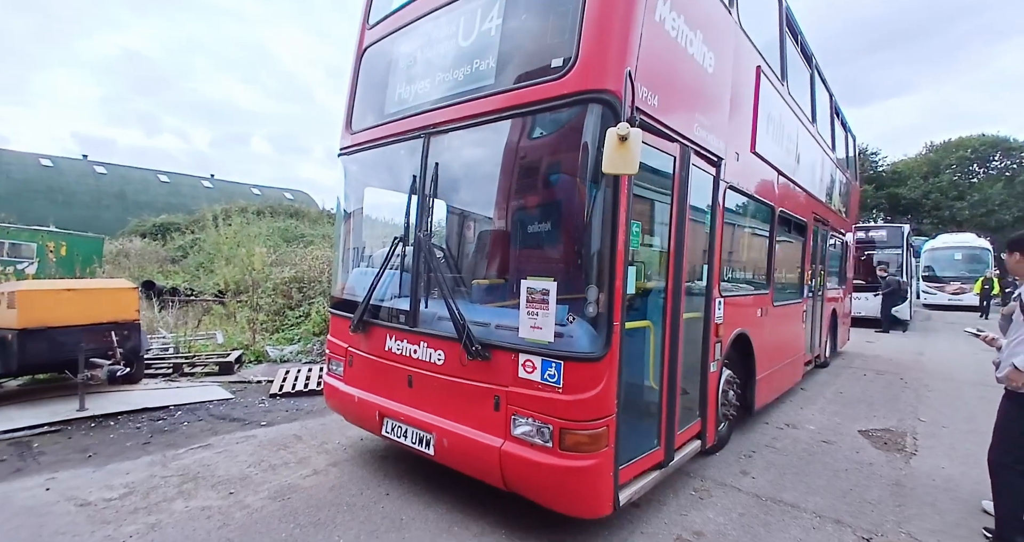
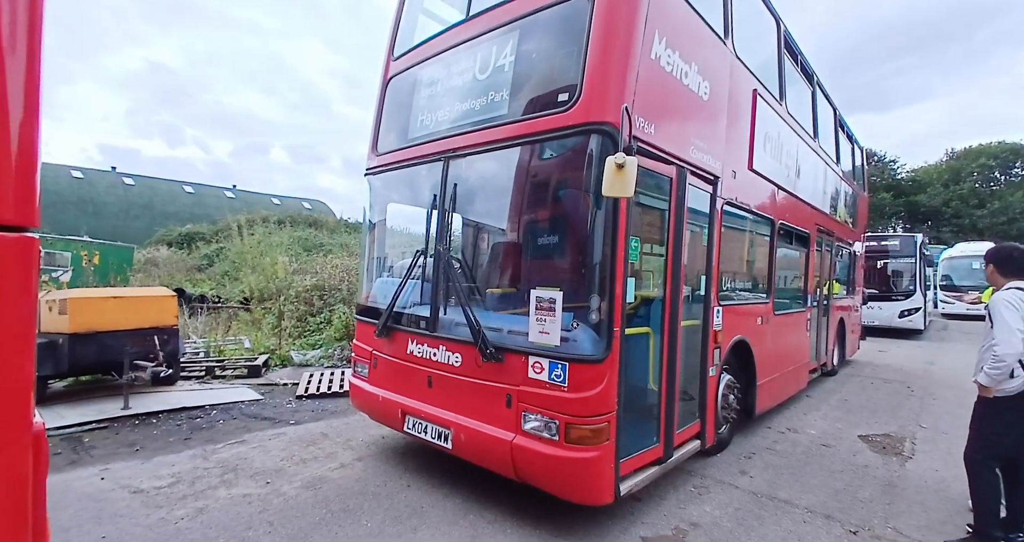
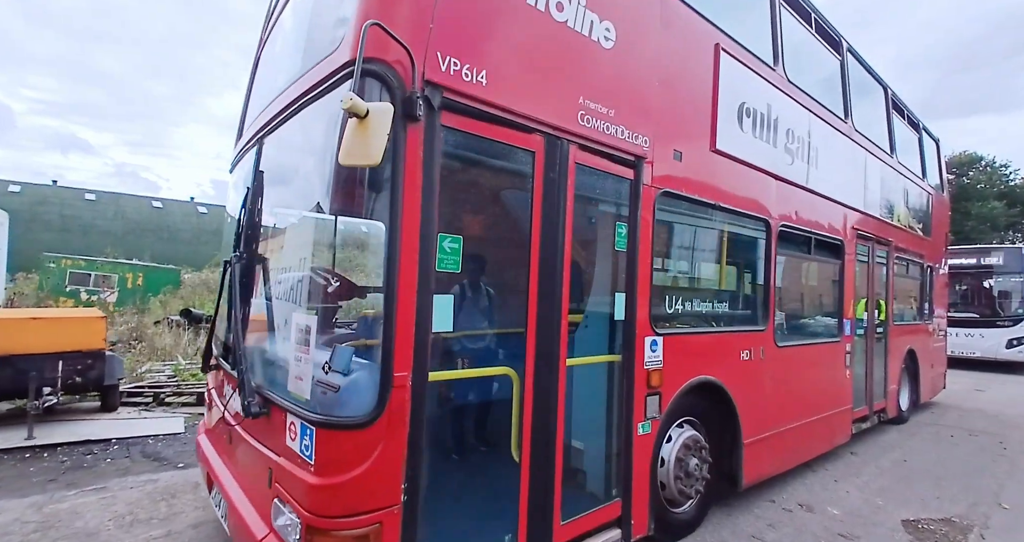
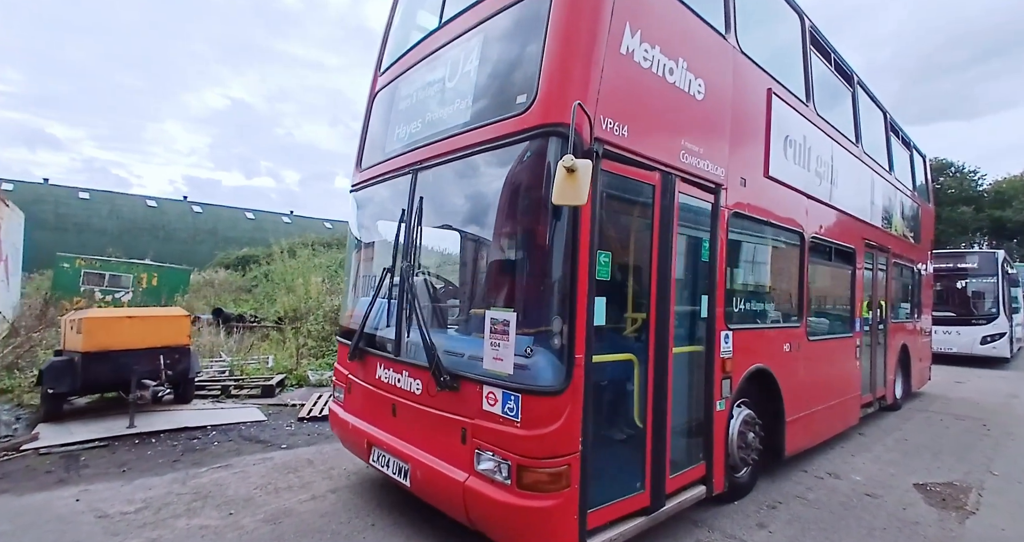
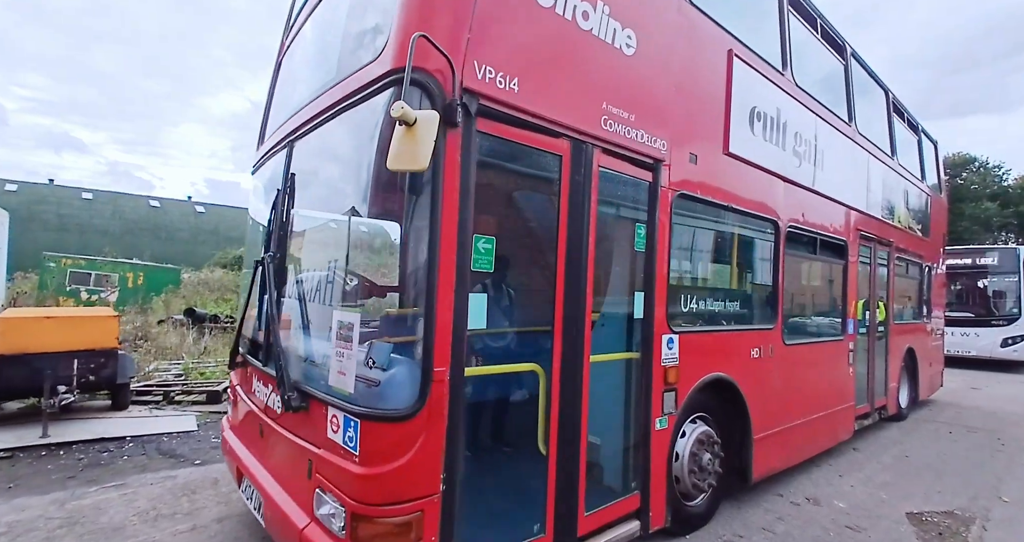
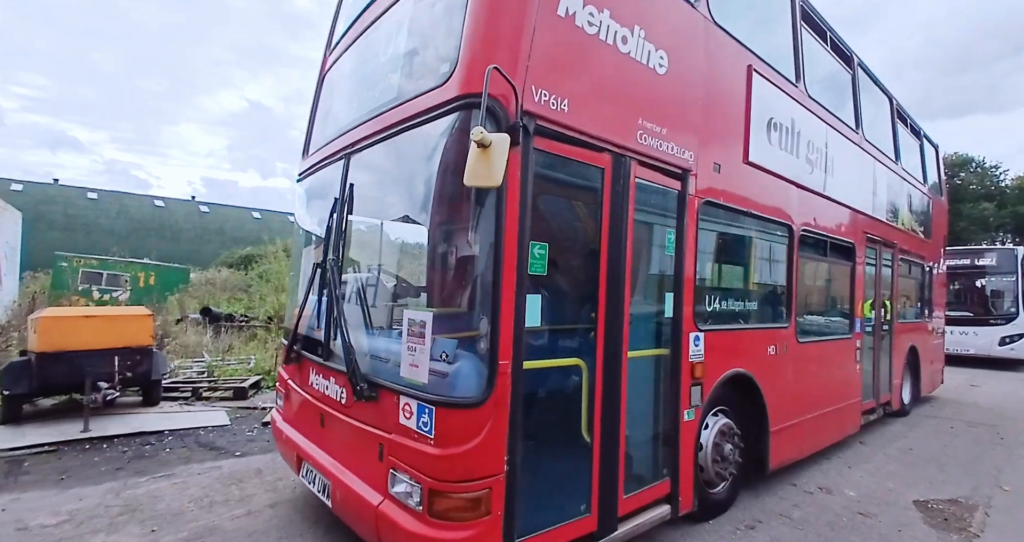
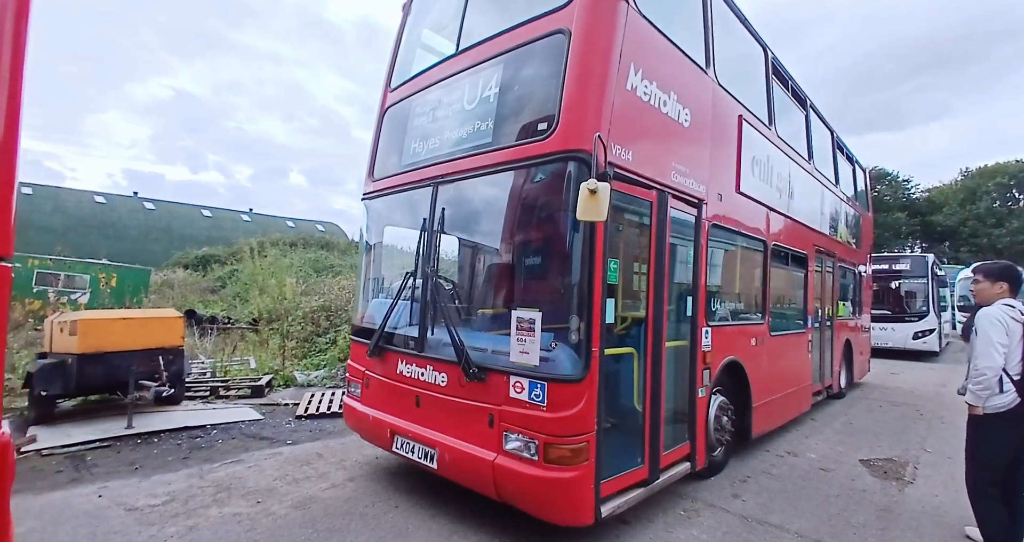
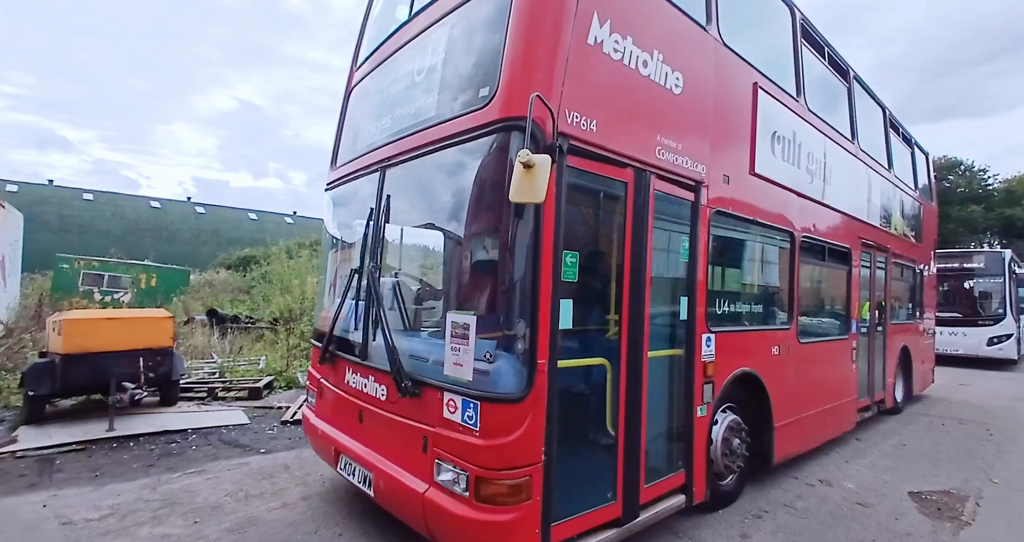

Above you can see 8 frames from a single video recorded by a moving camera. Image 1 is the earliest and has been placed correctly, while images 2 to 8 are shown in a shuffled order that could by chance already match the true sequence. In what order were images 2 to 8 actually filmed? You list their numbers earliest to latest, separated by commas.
2, 7, 4, 8, 6, 5, 3
